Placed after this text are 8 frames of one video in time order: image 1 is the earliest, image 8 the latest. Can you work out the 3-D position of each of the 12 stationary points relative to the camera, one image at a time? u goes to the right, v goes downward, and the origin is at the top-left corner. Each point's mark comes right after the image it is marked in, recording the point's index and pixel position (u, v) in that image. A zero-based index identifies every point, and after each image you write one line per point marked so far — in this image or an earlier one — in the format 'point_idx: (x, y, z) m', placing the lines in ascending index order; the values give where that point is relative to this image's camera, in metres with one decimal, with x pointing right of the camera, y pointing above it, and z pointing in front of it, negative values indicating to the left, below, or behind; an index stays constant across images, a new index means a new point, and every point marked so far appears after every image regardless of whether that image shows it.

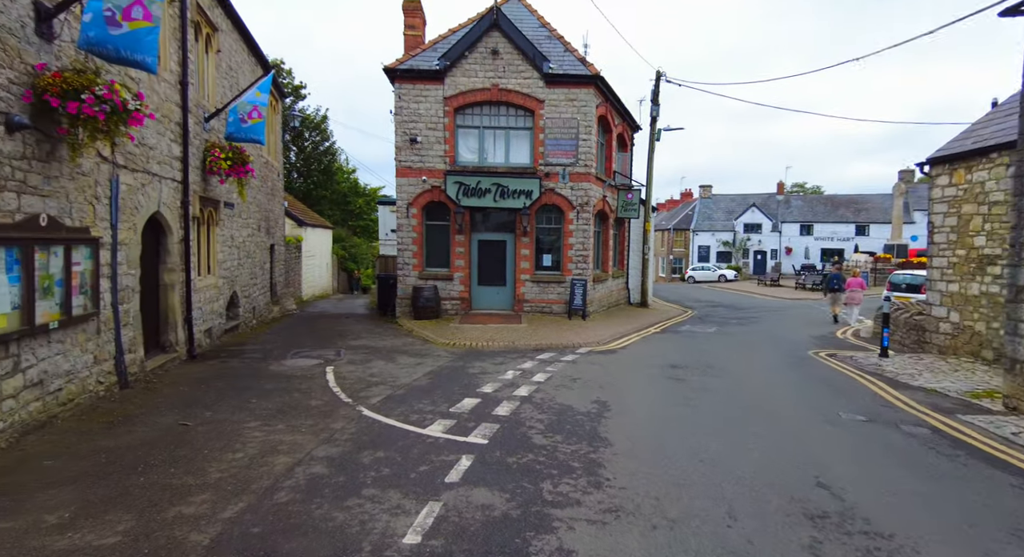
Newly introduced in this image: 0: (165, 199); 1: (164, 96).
0: (-5.6, +1.3, +9.3) m
1: (-5.6, +2.9, +9.3) m
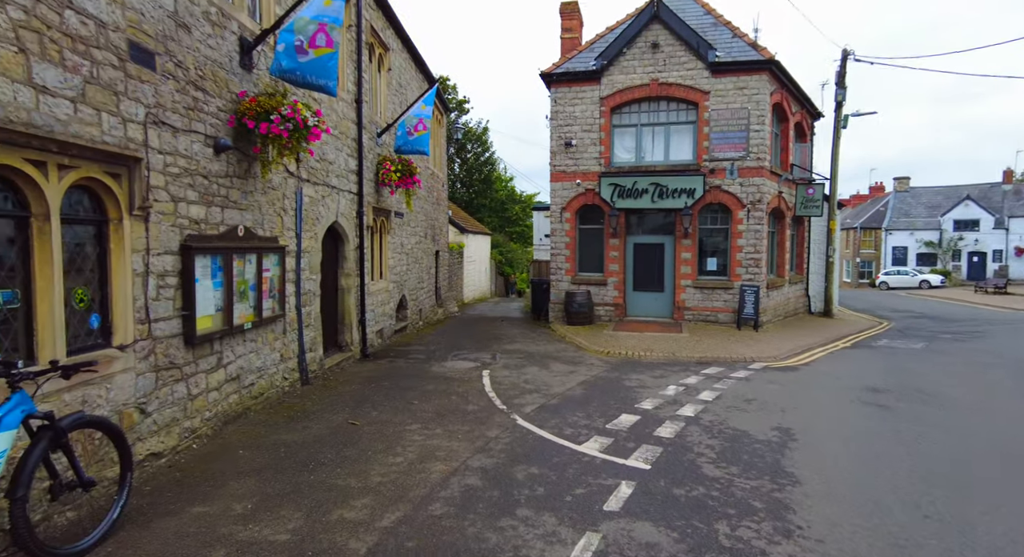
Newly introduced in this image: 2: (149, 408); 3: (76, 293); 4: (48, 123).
0: (-2.9, +1.2, +10.1) m
1: (-2.9, +2.8, +10.1) m
2: (-3.1, -1.1, +4.9) m
3: (-3.2, -0.1, +4.3) m
4: (-3.1, +1.0, +3.9) m
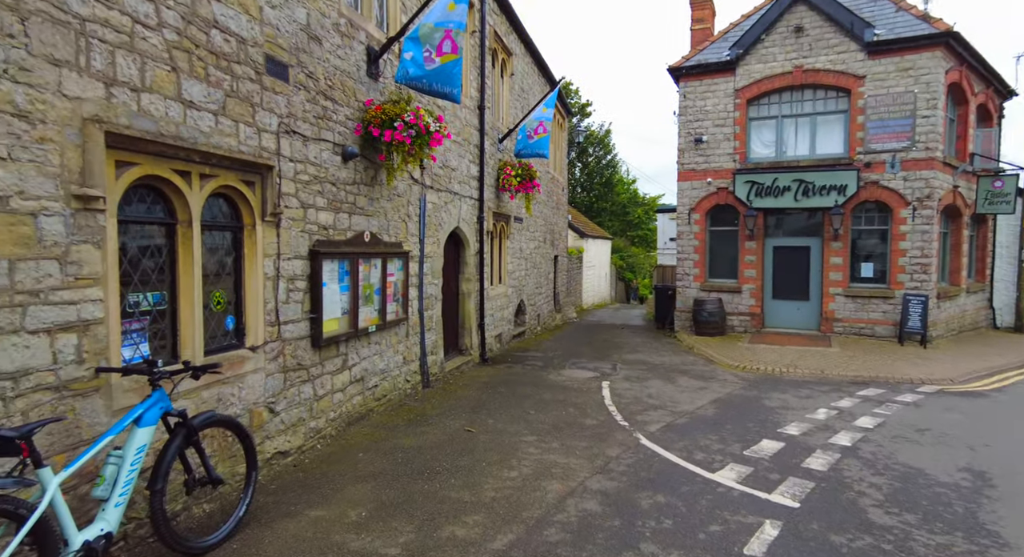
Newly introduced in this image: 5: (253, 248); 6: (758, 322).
0: (-0.8, +1.1, +10.1) m
1: (-0.8, +2.8, +10.2) m
2: (-2.0, -1.1, +5.1) m
3: (-2.3, -0.1, +4.5) m
4: (-2.3, +1.0, +4.2) m
5: (-2.1, +0.3, +4.8) m
6: (+6.5, -1.1, +15.1) m
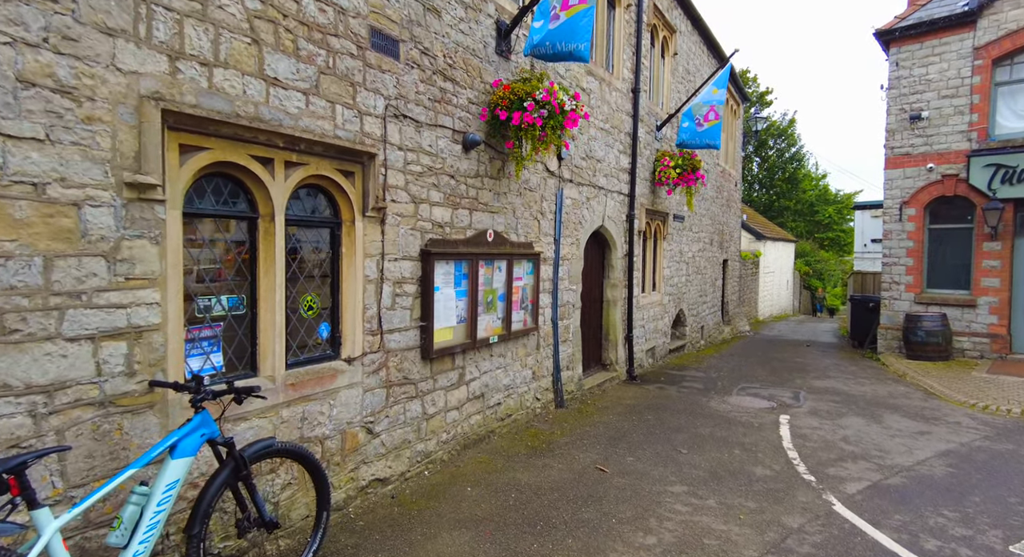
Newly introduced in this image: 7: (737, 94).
0: (+1.6, +1.0, +9.0) m
1: (+1.6, +2.7, +9.0) m
2: (-1.0, -1.1, +4.5) m
3: (-1.4, -0.1, +4.0) m
4: (-1.5, +1.0, +3.6) m
5: (-1.2, +0.2, +4.3) m
6: (+9.9, -1.3, +11.7) m
7: (+7.3, +5.9, +18.7) m
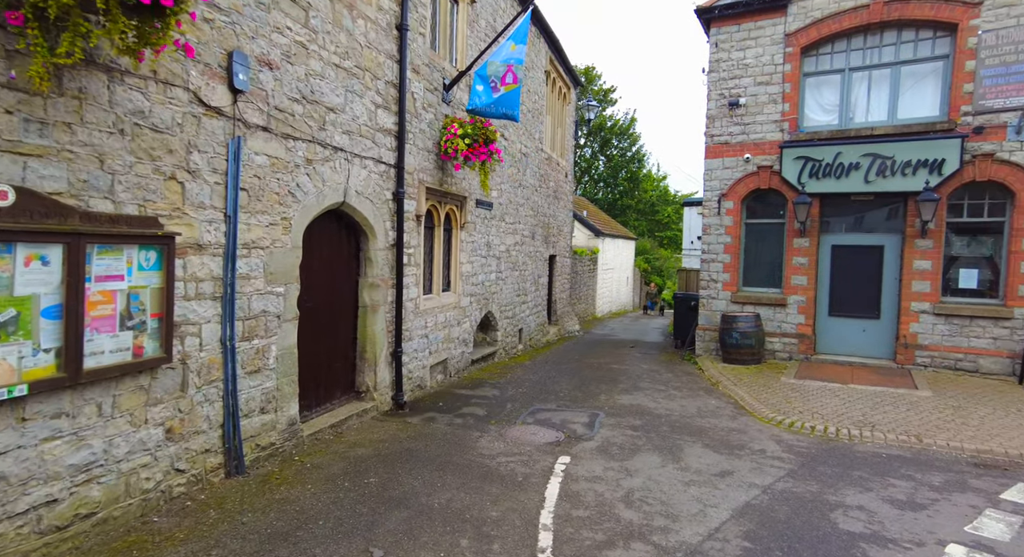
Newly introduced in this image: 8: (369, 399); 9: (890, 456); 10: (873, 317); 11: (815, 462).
0: (-1.7, +1.0, +6.6) m
1: (-1.7, +2.7, +6.7) m
2: (-3.2, -1.1, +1.6) m
3: (-3.5, -0.1, +1.1) m
4: (-3.4, +1.0, +0.7) m
5: (-3.3, +0.2, +1.4) m
6: (+5.7, -1.3, +11.3) m
7: (+1.6, +6.0, +17.4) m
8: (-1.7, -1.4, +7.1) m
9: (+4.0, -1.9, +6.2) m
10: (+6.8, -0.7, +11.0) m
11: (+3.1, -1.8, +5.9) m
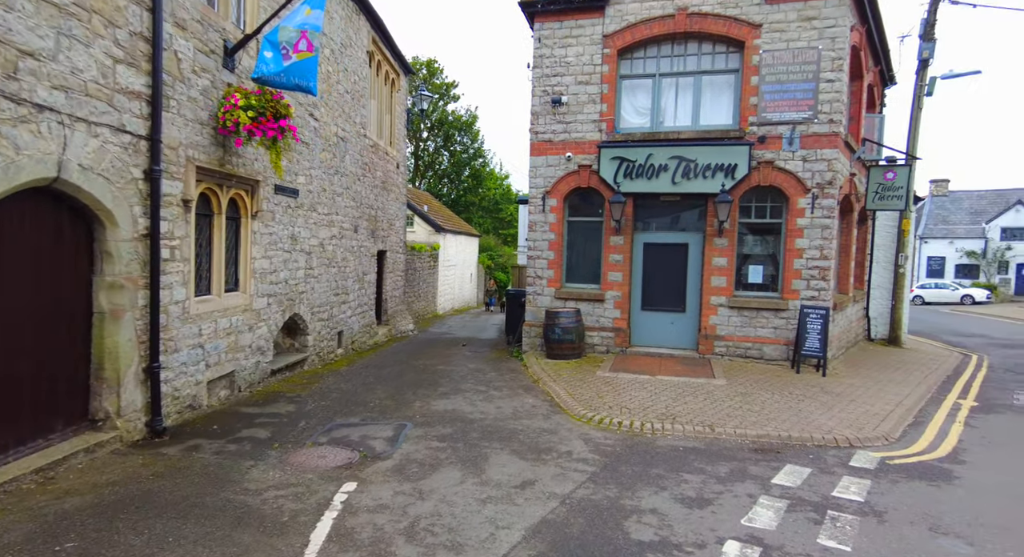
0: (-3.8, +1.1, +5.2) m
1: (-3.8, +2.7, +5.3) m
2: (-3.9, -1.2, 0.0) m
3: (-4.1, -0.2, -0.5) m
4: (-3.9, +1.0, -0.9) m
5: (-4.0, +0.2, -0.2) m
6: (+2.3, -1.2, +11.6) m
7: (-3.3, +6.1, +16.5) m
8: (-3.9, -1.4, +5.7) m
9: (+1.9, -1.8, +6.3) m
10: (+3.4, -0.6, +11.7) m
11: (+1.1, -1.8, +5.8) m
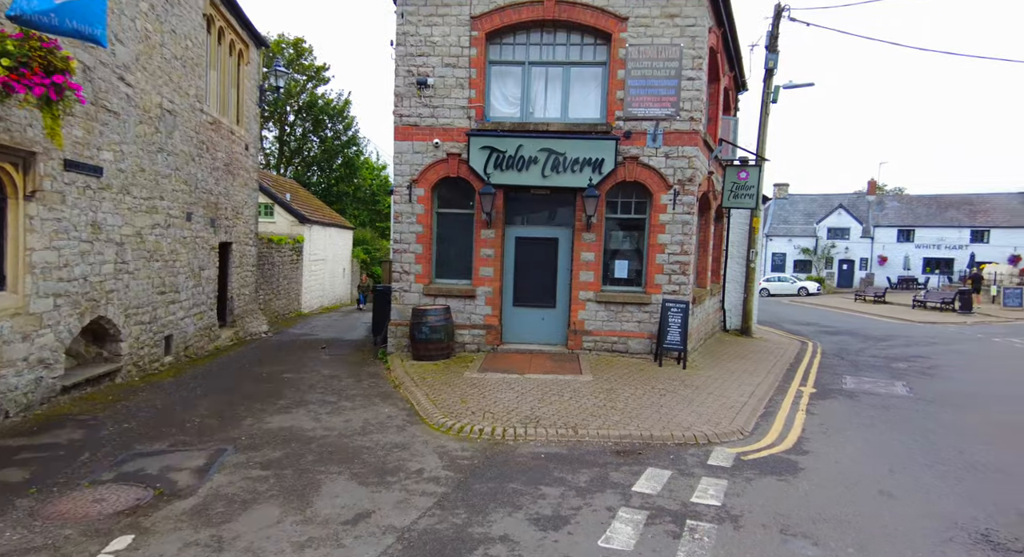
0: (-5.0, +1.1, +3.7) m
1: (-5.0, +2.7, +3.7) m
2: (-4.1, -1.2, -1.4) m
3: (-4.1, -0.2, -2.0) m
4: (-3.9, +0.9, -2.4) m
5: (-4.1, +0.2, -1.7) m
6: (-0.3, -1.1, +11.2) m
7: (-6.8, +6.2, +14.7) m
8: (-5.2, -1.4, +4.1) m
9: (+0.4, -1.8, +5.9) m
10: (+0.7, -0.5, +11.4) m
11: (-0.3, -1.8, +5.2) m
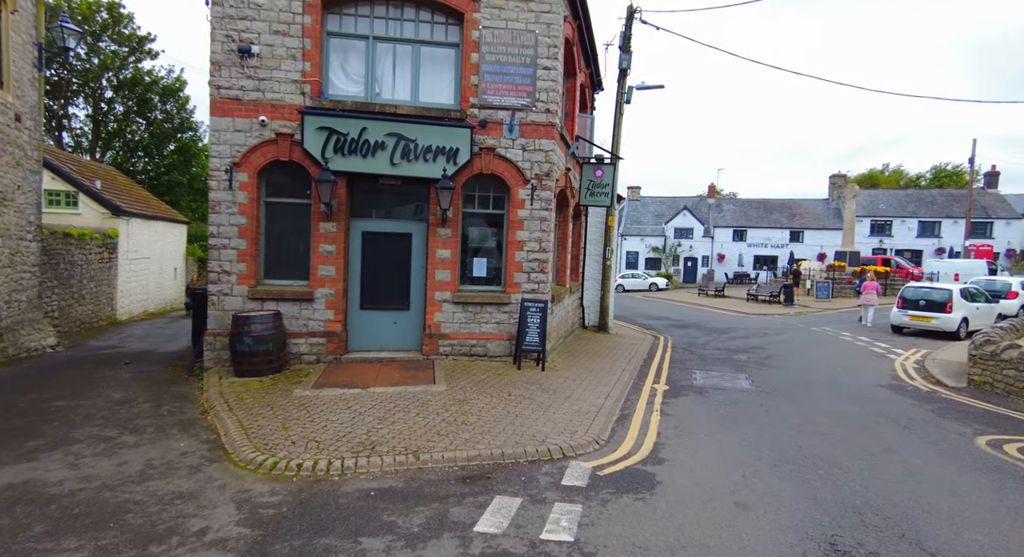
0: (-5.9, +1.0, +1.6) m
1: (-5.9, +2.7, +1.6) m
2: (-3.9, -1.3, -3.2) m
3: (-3.8, -0.3, -3.8) m
4: (-3.5, +0.9, -4.1) m
5: (-3.8, +0.1, -3.5) m
6: (-3.0, -1.1, +9.9) m
7: (-10.1, +6.2, +11.9) m
8: (-6.1, -1.5, +2.0) m
9: (-1.1, -1.8, +4.9) m
10: (-2.0, -0.5, +10.4) m
11: (-1.7, -1.8, +4.1) m
